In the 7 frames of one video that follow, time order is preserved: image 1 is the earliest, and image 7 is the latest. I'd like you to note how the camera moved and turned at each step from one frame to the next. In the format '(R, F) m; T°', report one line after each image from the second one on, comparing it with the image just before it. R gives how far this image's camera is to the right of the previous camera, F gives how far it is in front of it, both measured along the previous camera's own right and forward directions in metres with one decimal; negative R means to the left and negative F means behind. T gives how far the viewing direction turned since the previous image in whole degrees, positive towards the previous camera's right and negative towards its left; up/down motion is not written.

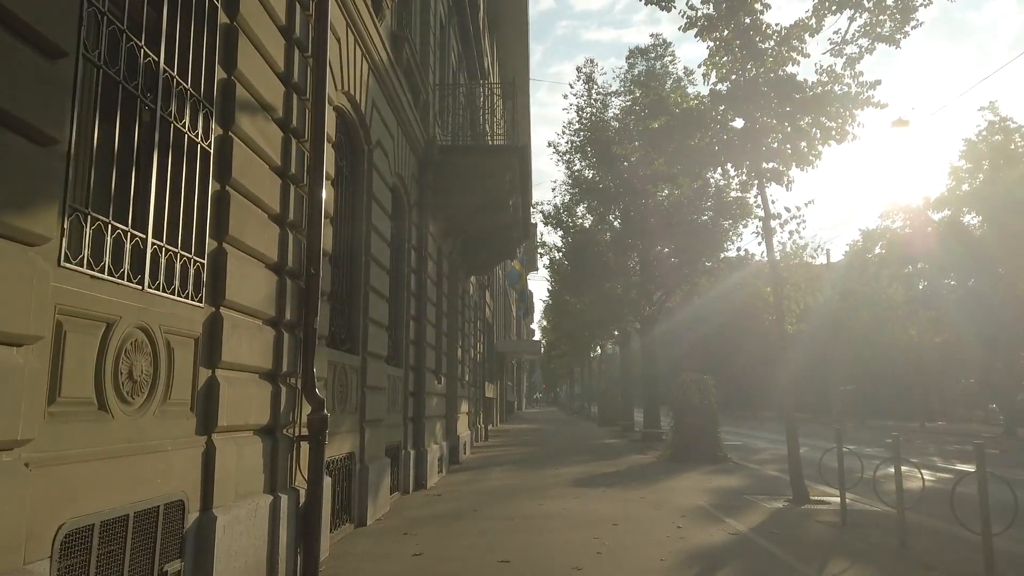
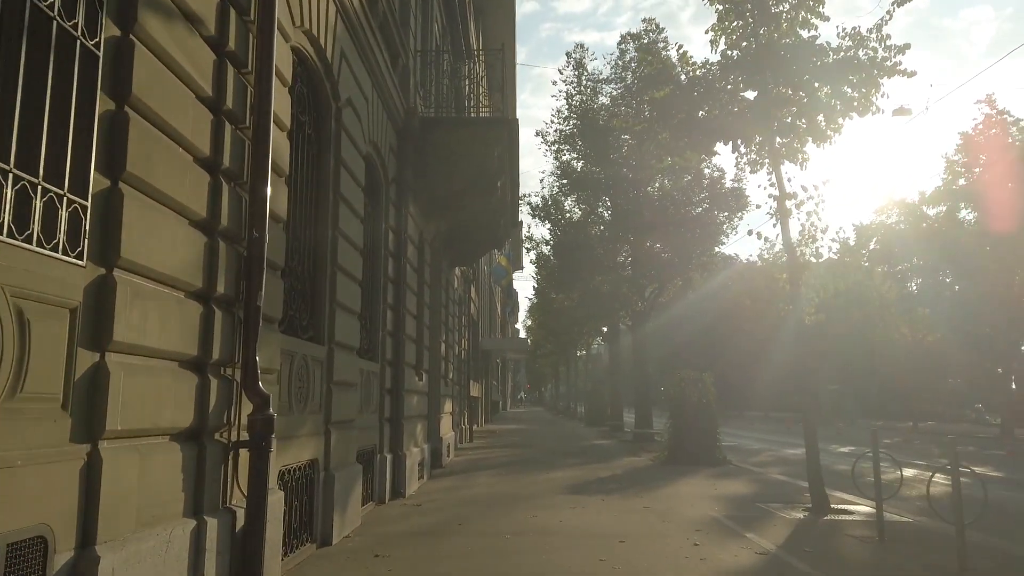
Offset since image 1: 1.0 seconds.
(-0.1, +1.3) m; +1°
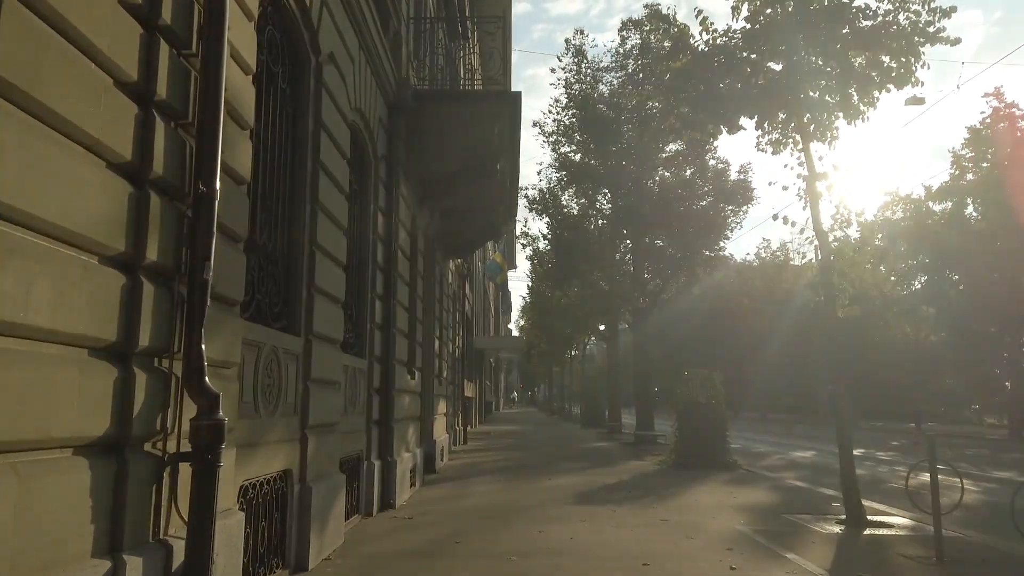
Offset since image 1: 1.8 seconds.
(-0.1, +1.1) m; +1°
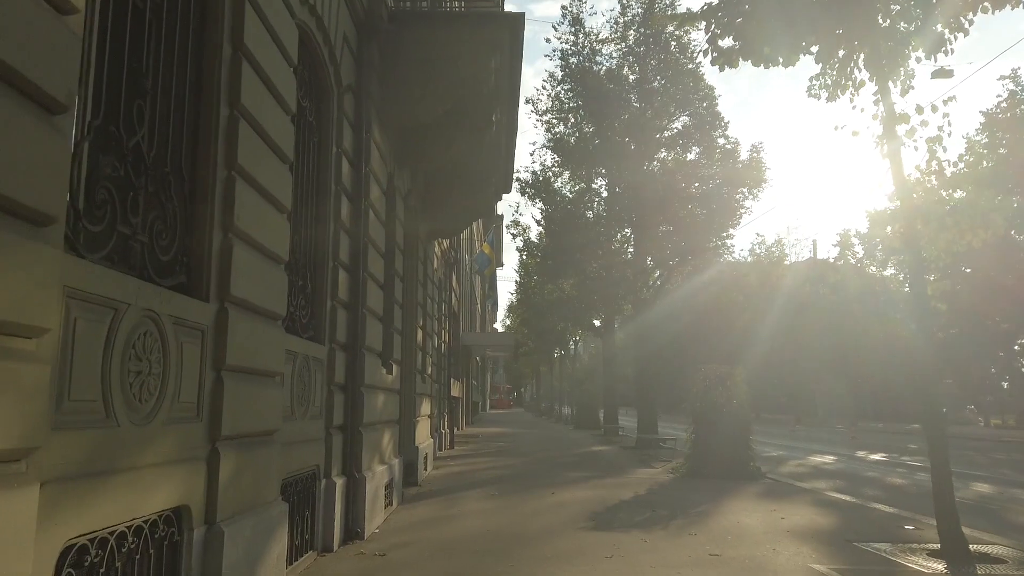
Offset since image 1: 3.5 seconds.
(-0.2, +2.2) m; +1°
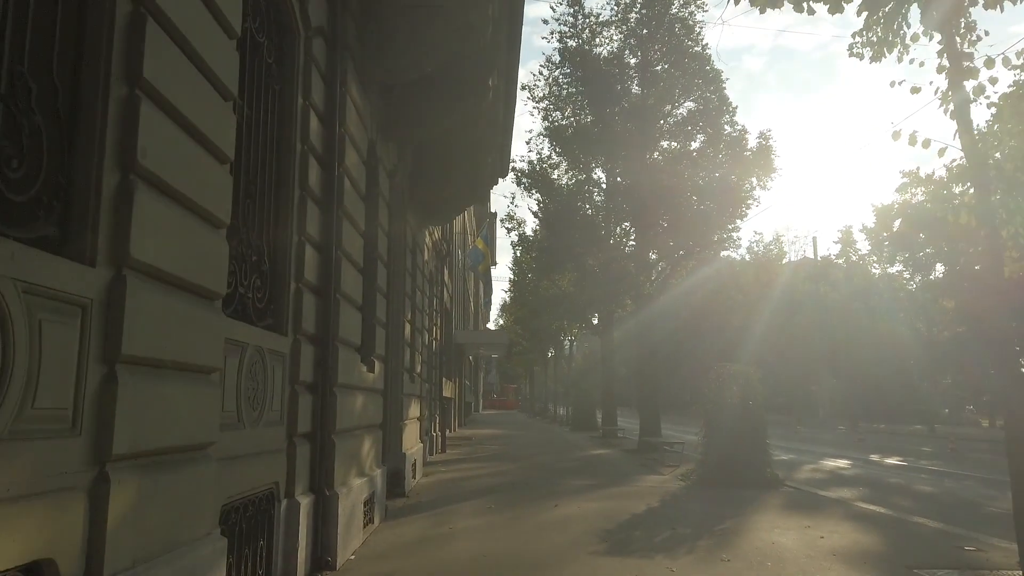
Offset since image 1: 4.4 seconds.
(-0.1, +1.3) m; +1°
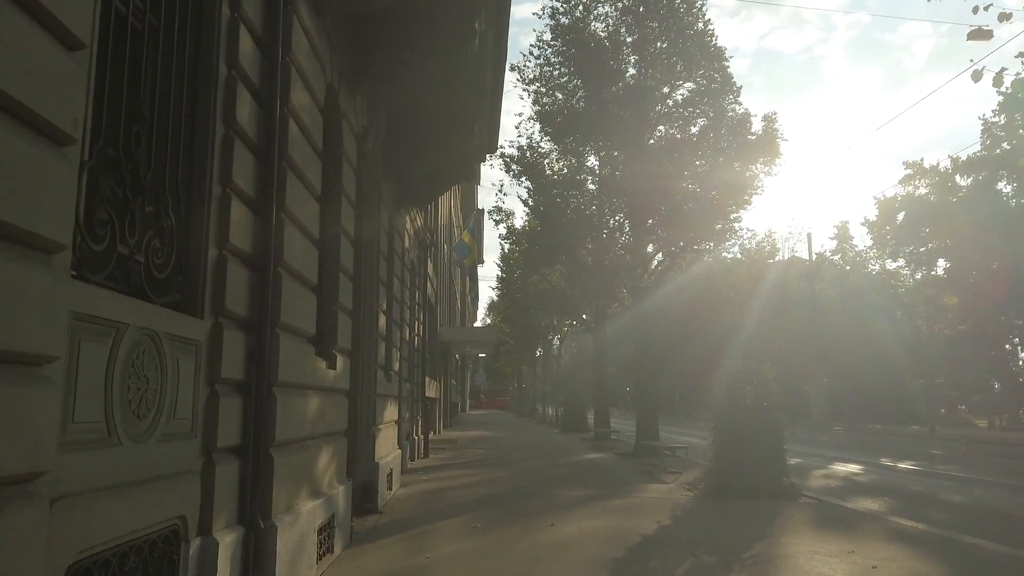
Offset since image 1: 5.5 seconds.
(0.0, +1.5) m; +1°
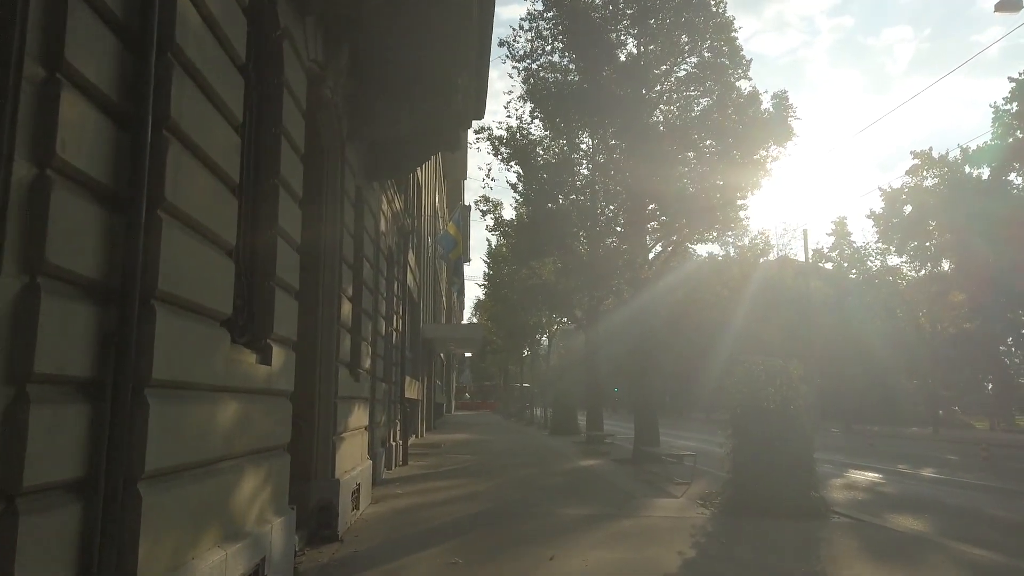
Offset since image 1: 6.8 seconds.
(0.0, +1.7) m; +1°
